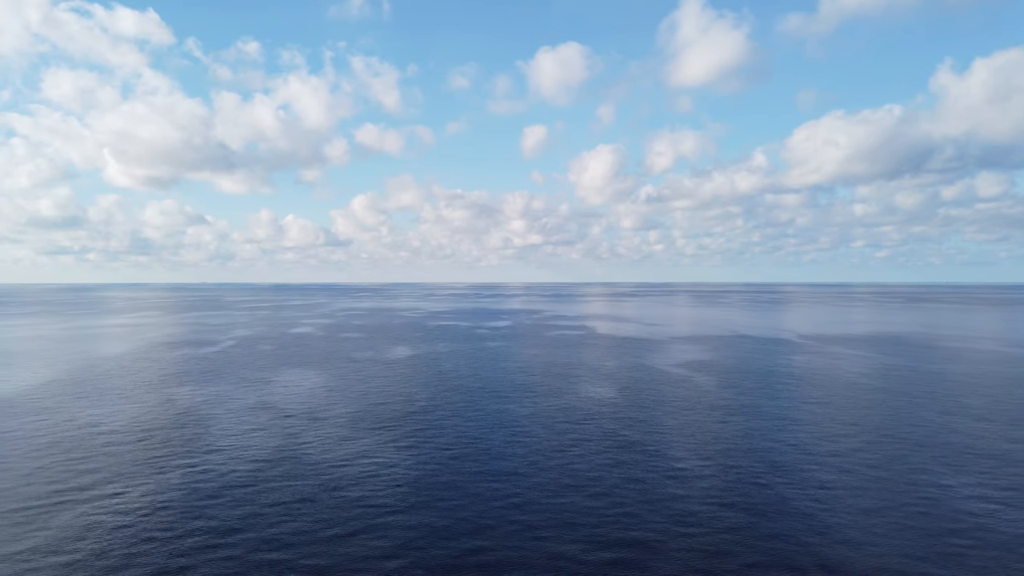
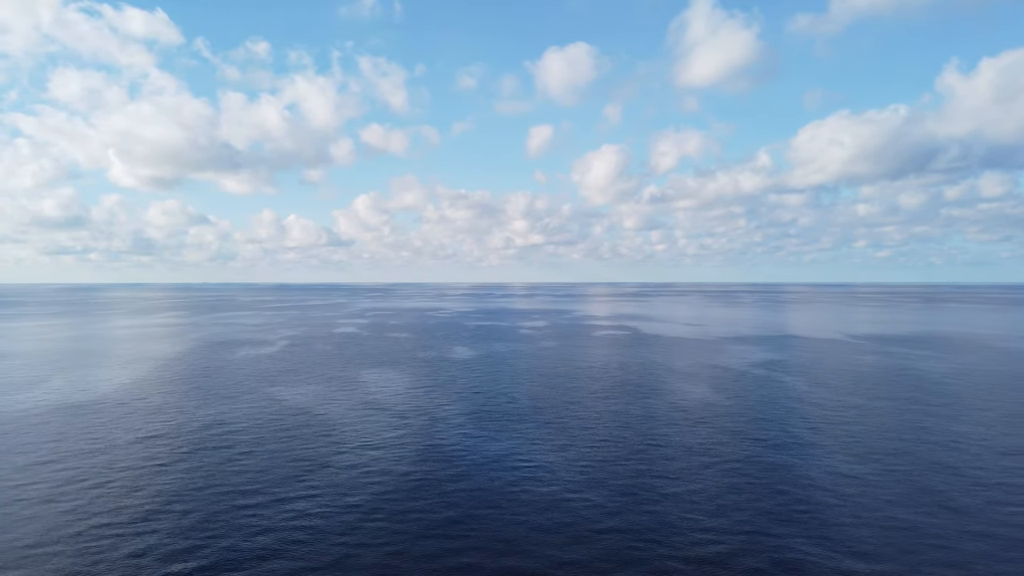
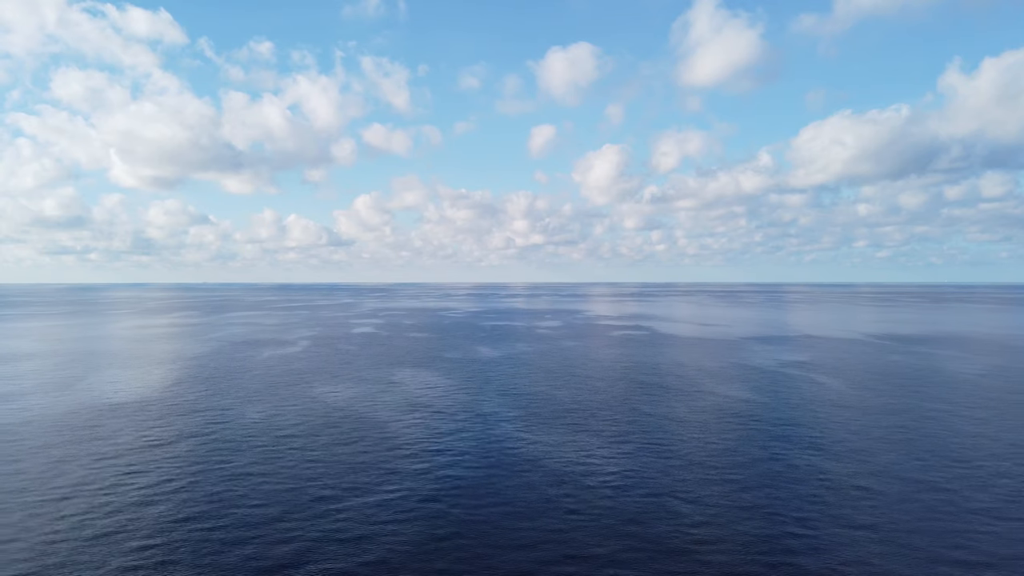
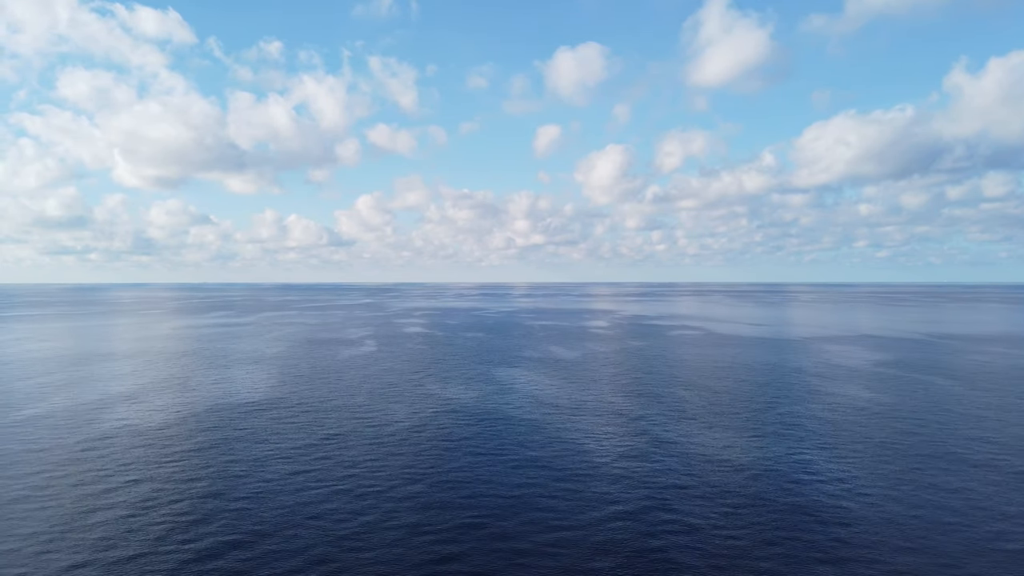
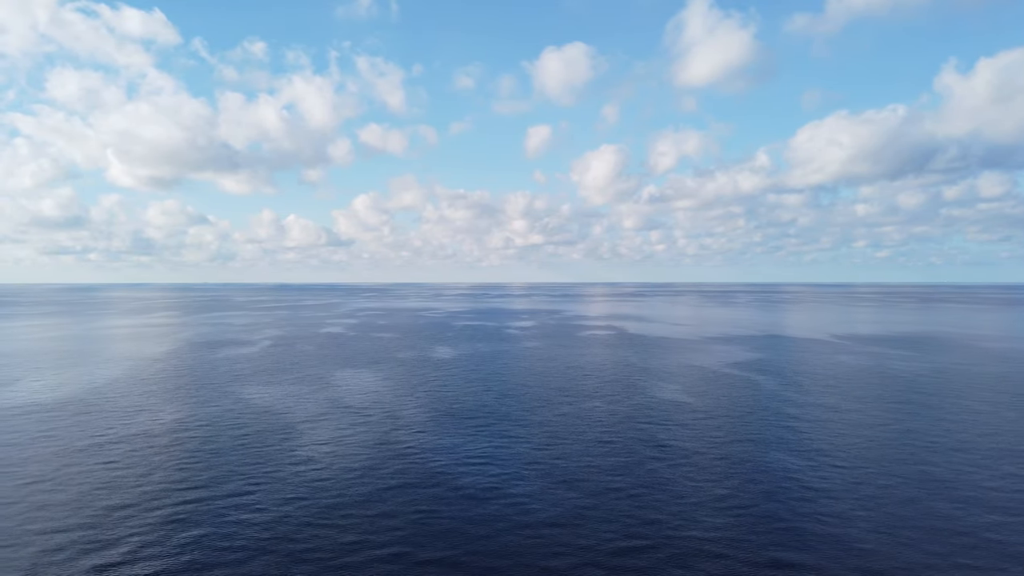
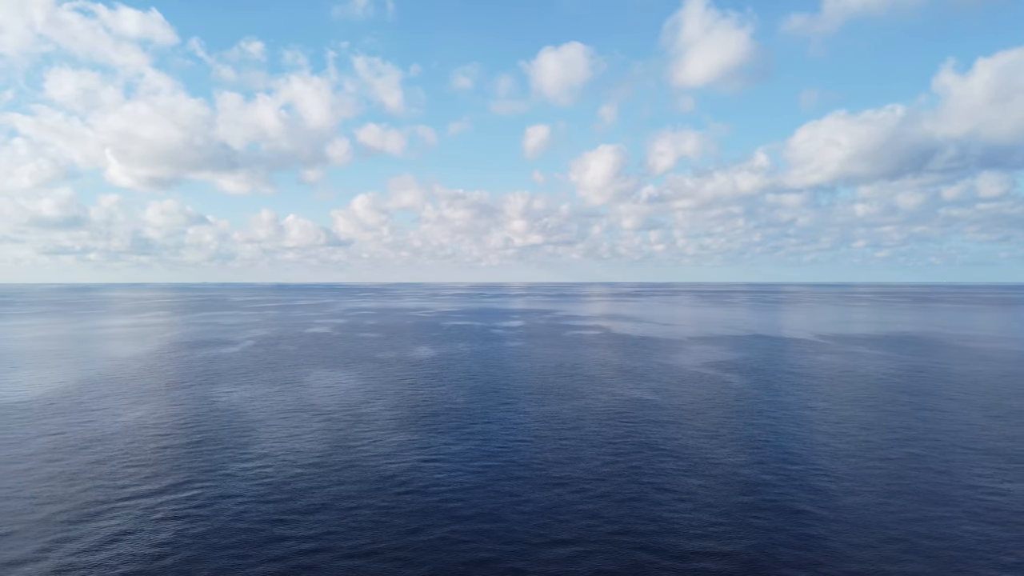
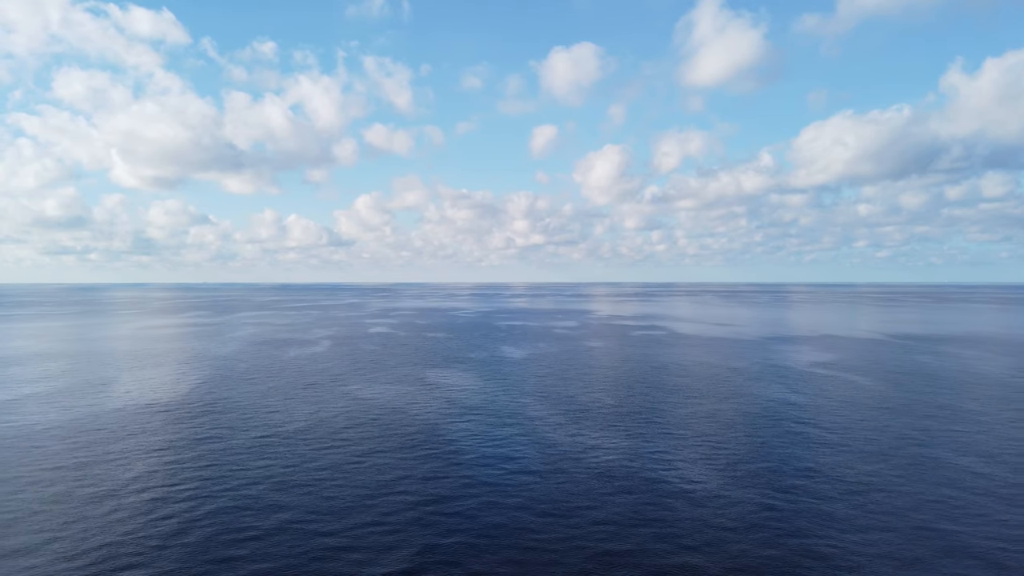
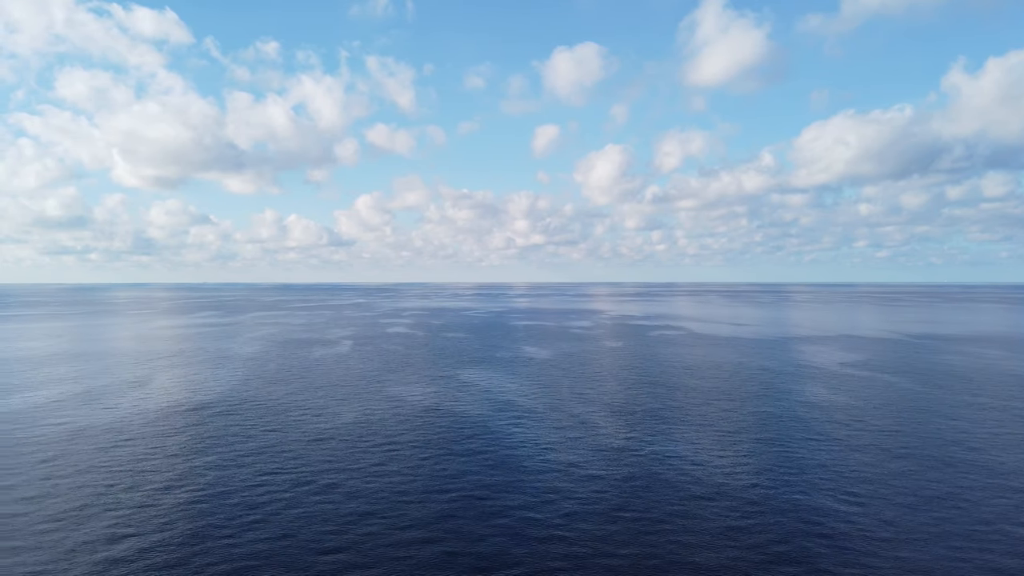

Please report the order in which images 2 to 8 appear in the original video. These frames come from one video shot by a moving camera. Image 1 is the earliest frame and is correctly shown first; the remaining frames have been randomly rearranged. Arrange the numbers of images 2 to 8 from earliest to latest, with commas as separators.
6, 5, 2, 3, 7, 8, 4
